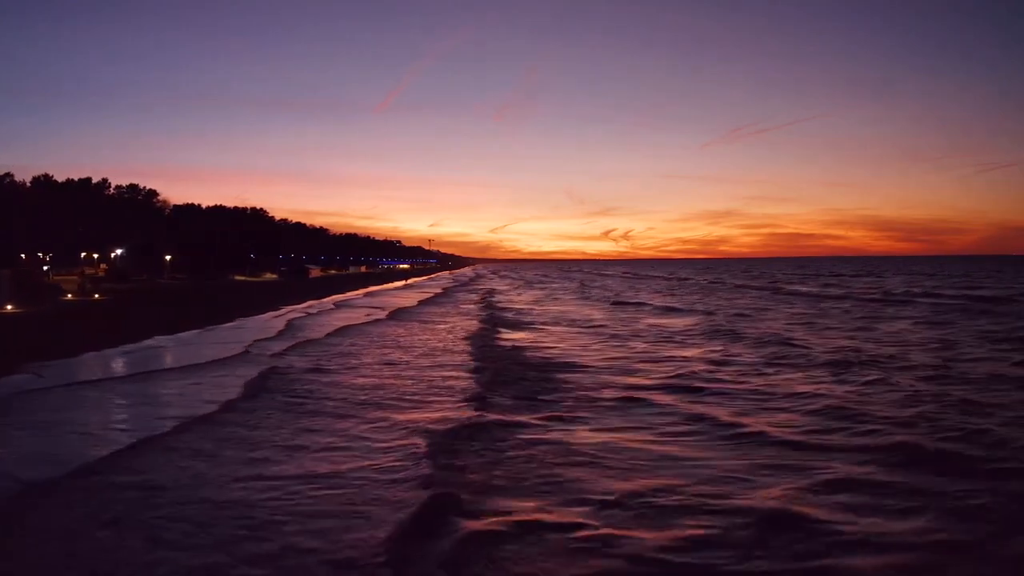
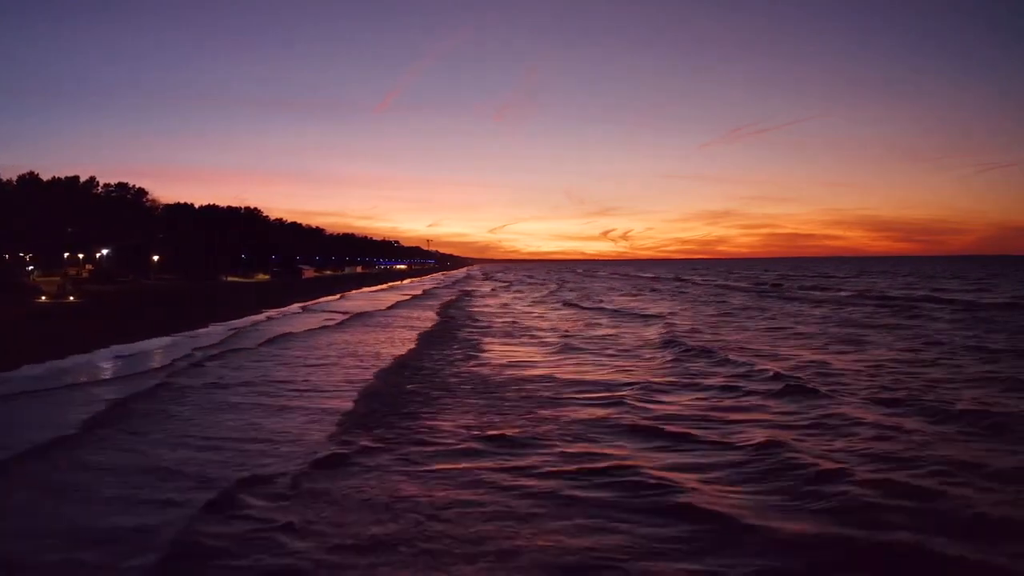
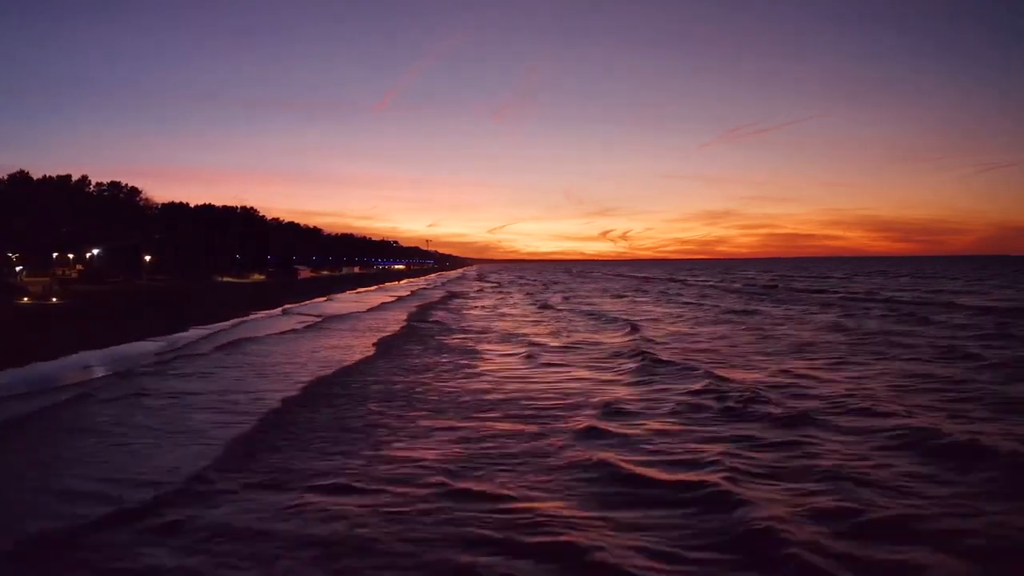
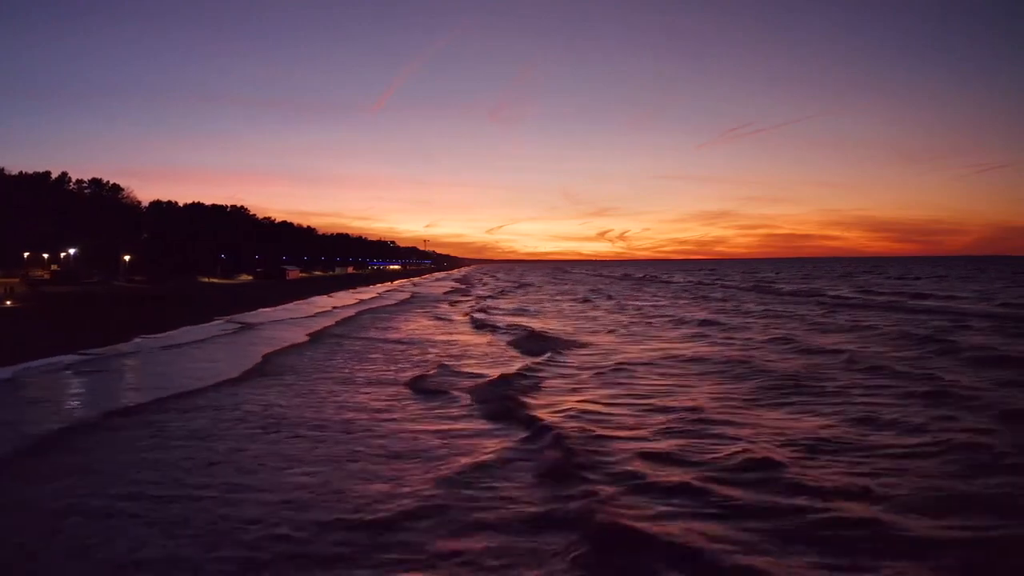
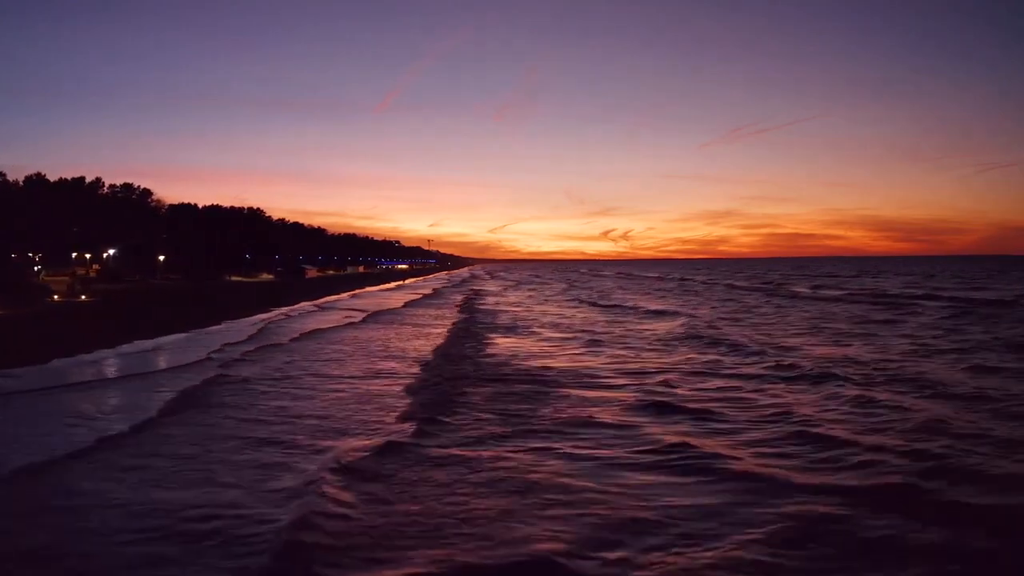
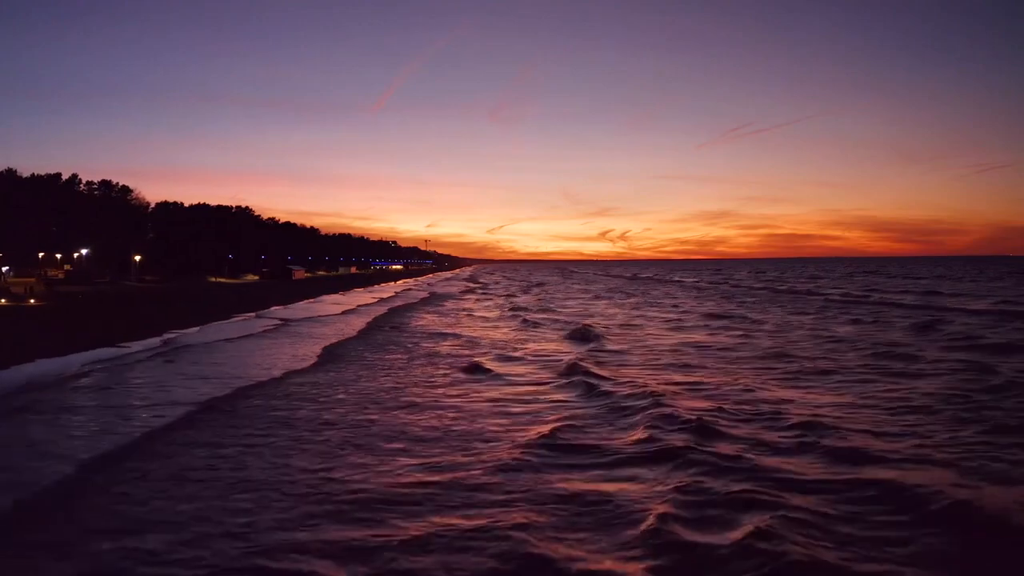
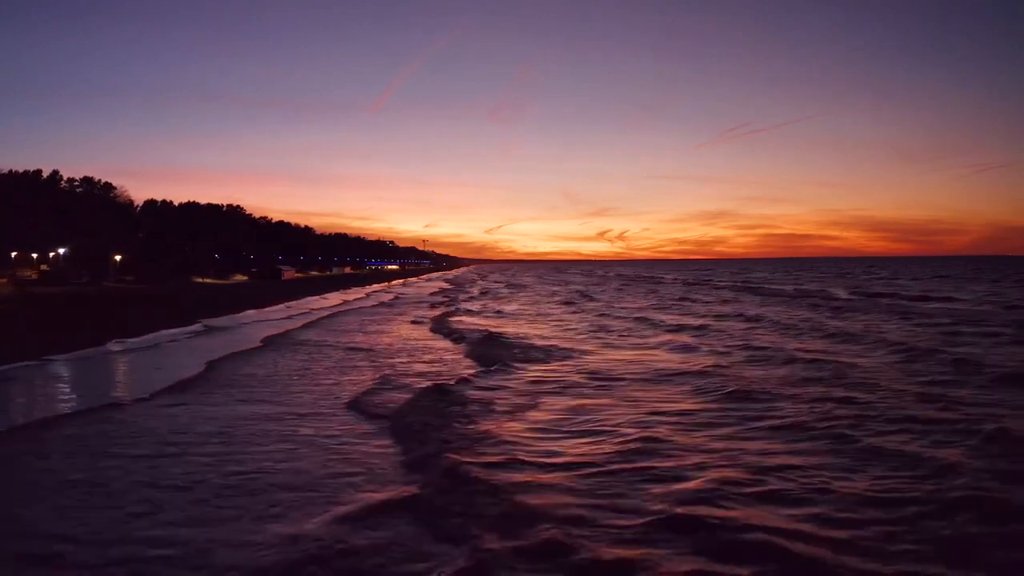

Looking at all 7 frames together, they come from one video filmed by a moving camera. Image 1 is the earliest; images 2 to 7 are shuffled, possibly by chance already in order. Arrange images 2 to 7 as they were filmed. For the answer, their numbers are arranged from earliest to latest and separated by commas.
5, 2, 3, 6, 4, 7
